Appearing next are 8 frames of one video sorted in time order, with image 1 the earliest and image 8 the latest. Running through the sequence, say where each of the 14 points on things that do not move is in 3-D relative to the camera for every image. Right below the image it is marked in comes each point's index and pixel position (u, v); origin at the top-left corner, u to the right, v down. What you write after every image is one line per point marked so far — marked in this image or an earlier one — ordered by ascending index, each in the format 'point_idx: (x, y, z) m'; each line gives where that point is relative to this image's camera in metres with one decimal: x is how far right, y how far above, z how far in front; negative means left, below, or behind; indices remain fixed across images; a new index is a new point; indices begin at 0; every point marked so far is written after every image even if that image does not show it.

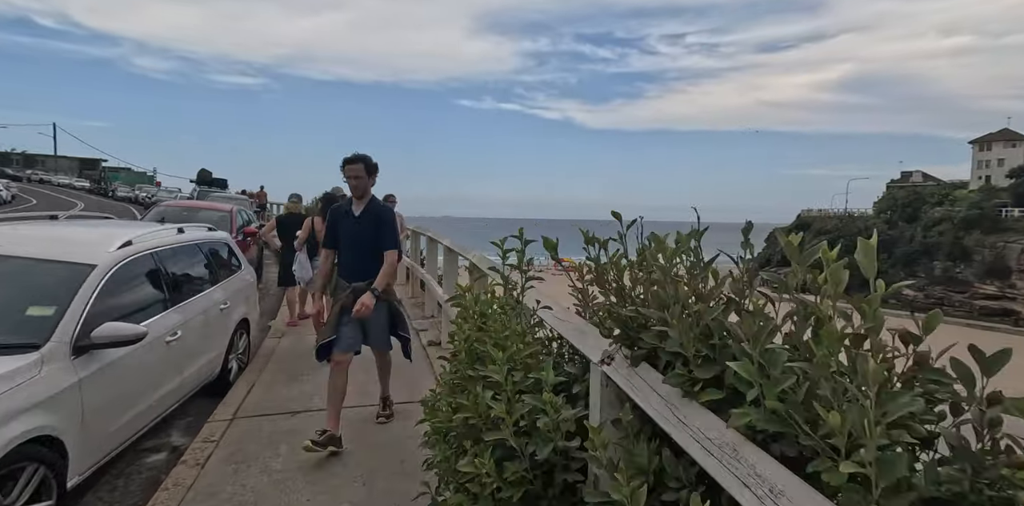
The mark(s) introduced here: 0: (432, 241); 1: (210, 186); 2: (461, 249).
0: (-1.4, +0.4, +6.9) m
1: (-8.8, +2.0, +16.2) m
2: (-0.7, +0.2, +4.8) m
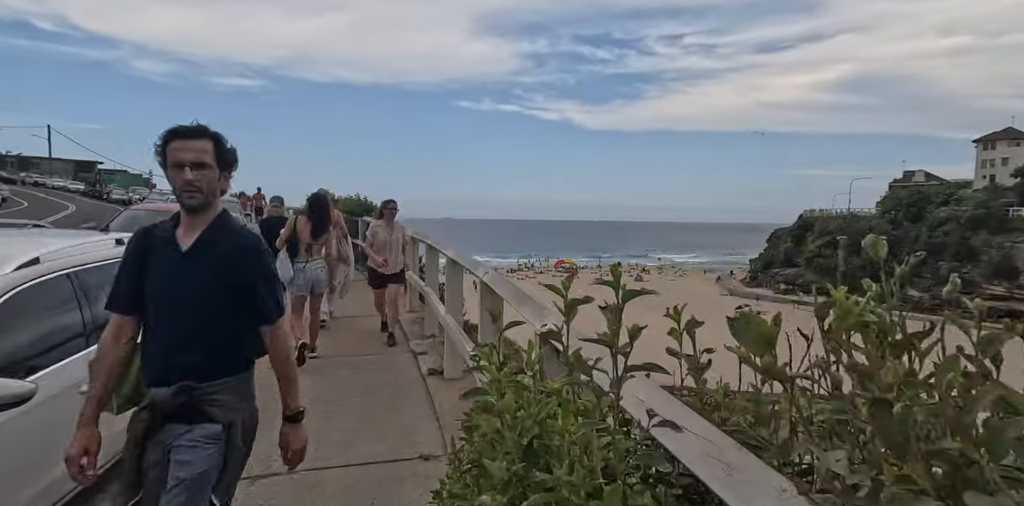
0: (-1.3, +0.3, +6.4) m
1: (-8.8, +1.8, +15.7) m
2: (-0.7, +0.1, +4.2) m
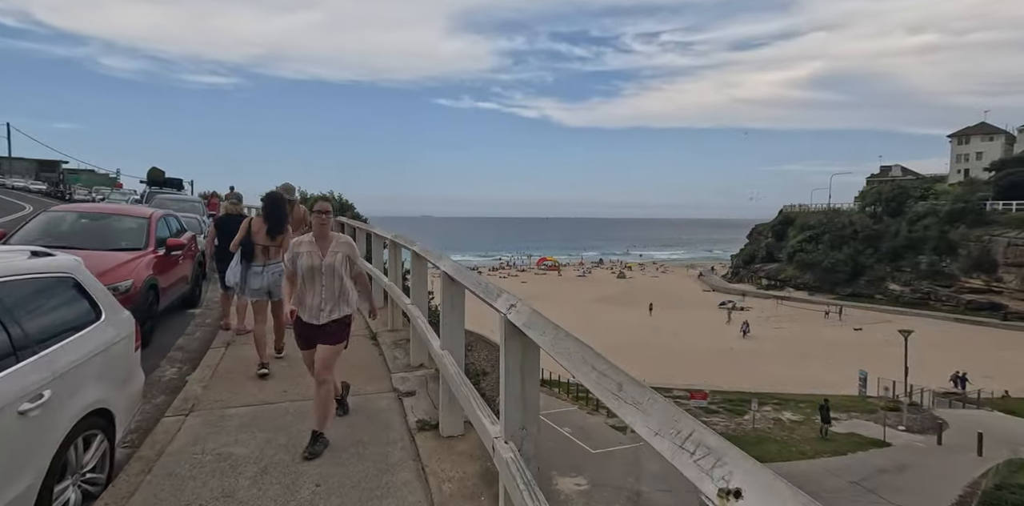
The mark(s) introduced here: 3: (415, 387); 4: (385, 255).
0: (-1.4, +0.2, +5.6) m
1: (-9.2, +1.7, +14.6) m
2: (-0.6, +0.1, +3.5) m
3: (-0.5, -0.7, +2.9) m
4: (-1.2, 0.0, +5.0) m
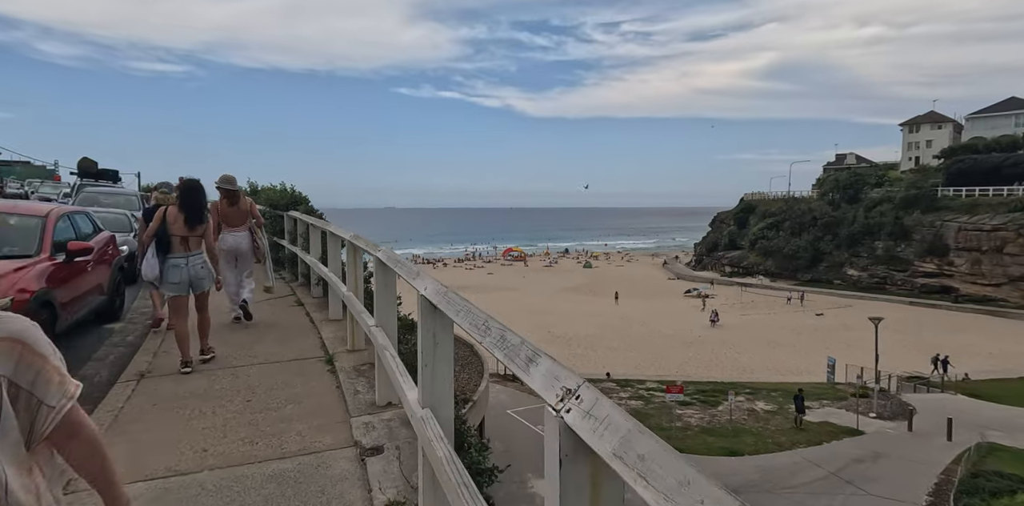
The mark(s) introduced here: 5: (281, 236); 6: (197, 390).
0: (-1.6, +0.2, +4.8) m
1: (-9.9, +1.8, +13.3) m
2: (-0.7, 0.0, +2.8) m
3: (-0.5, -0.7, +2.2) m
4: (-1.3, 0.0, +4.2) m
5: (-2.9, +0.2, +7.1) m
6: (-1.6, -0.7, +2.8) m
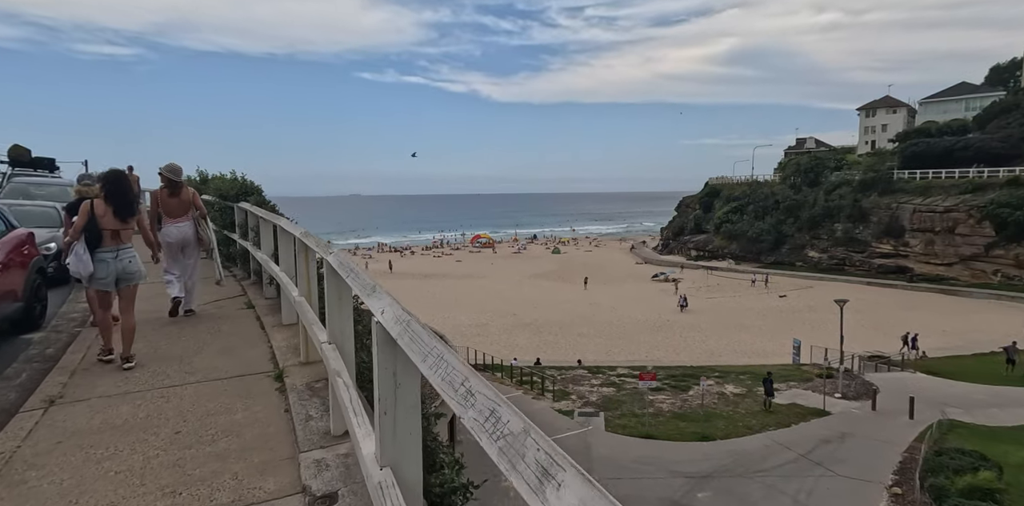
0: (-1.8, +0.3, +4.4) m
1: (-10.6, +1.9, +12.3) m
2: (-0.8, 0.0, +2.4) m
3: (-0.6, -0.8, +1.8) m
4: (-1.5, 0.0, +3.8) m
5: (-3.3, +0.3, +6.5) m
6: (-1.7, -0.7, +2.4) m
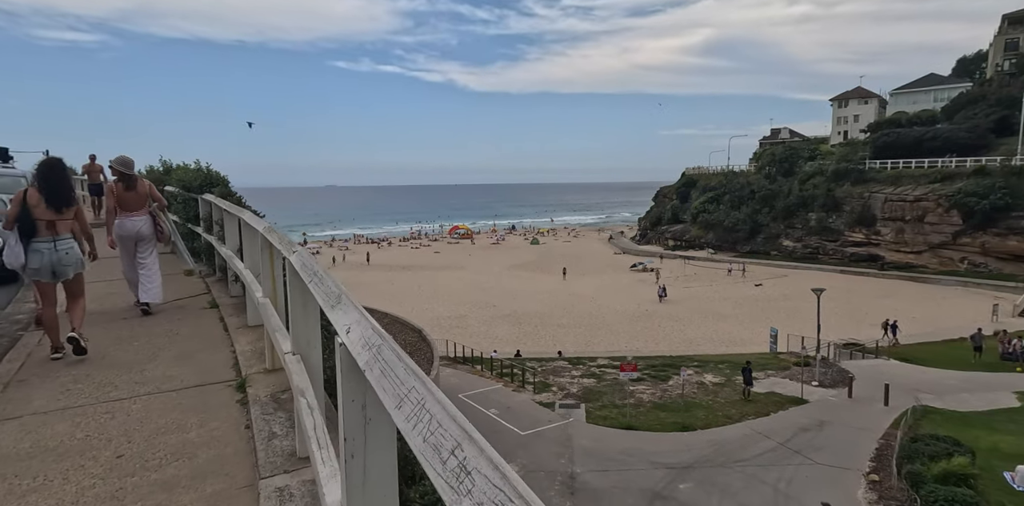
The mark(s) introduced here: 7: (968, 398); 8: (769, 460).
0: (-2.0, +0.3, +4.1) m
1: (-11.1, +2.0, +11.6) m
2: (-0.9, 0.0, +2.1) m
3: (-0.6, -0.8, +1.6) m
4: (-1.6, +0.1, +3.5) m
5: (-3.5, +0.4, +6.2) m
6: (-1.7, -0.7, +2.1) m
7: (+11.3, -3.6, +13.8) m
8: (+5.3, -4.3, +11.5) m
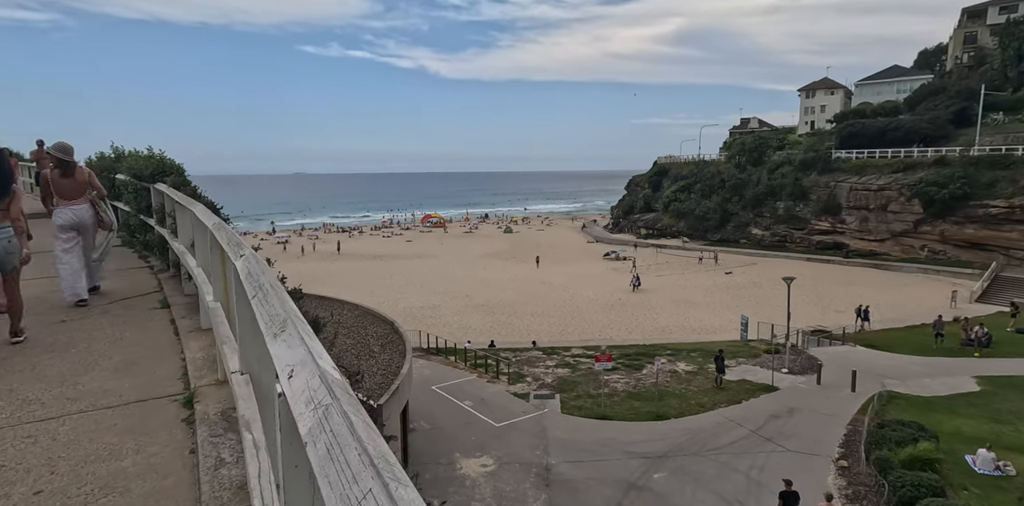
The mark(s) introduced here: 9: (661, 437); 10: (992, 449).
0: (-2.1, +0.3, +3.7) m
1: (-11.6, +2.1, +10.8) m
2: (-0.9, 0.0, +1.8) m
3: (-0.6, -0.8, +1.4) m
4: (-1.7, +0.1, +3.2) m
5: (-3.8, +0.4, +5.8) m
6: (-1.8, -0.7, +1.8) m
7: (+10.7, -3.3, +14.2) m
8: (+4.8, -4.1, +11.6) m
9: (+3.3, -4.1, +12.3) m
10: (+8.8, -3.6, +10.2) m
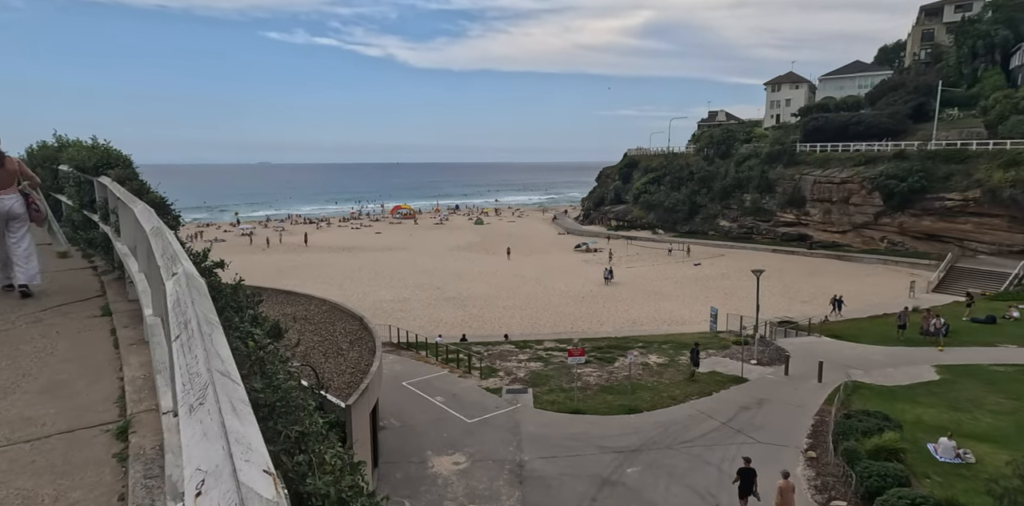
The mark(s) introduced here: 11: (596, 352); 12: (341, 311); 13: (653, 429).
0: (-2.3, +0.3, +3.4) m
1: (-12.1, +2.2, +10.0) m
2: (-1.0, 0.0, +1.6) m
3: (-0.7, -0.8, +1.1) m
4: (-1.9, +0.1, +2.9) m
5: (-4.0, +0.4, +5.3) m
6: (-1.8, -0.8, +1.5) m
7: (+10.0, -3.1, +14.6) m
8: (+4.2, -3.9, +11.7) m
9: (+2.7, -3.9, +12.3) m
10: (+8.3, -3.5, +10.5) m
11: (+2.7, -3.1, +17.7) m
12: (-4.3, -1.5, +13.9) m
13: (+3.1, -3.9, +12.3) m
